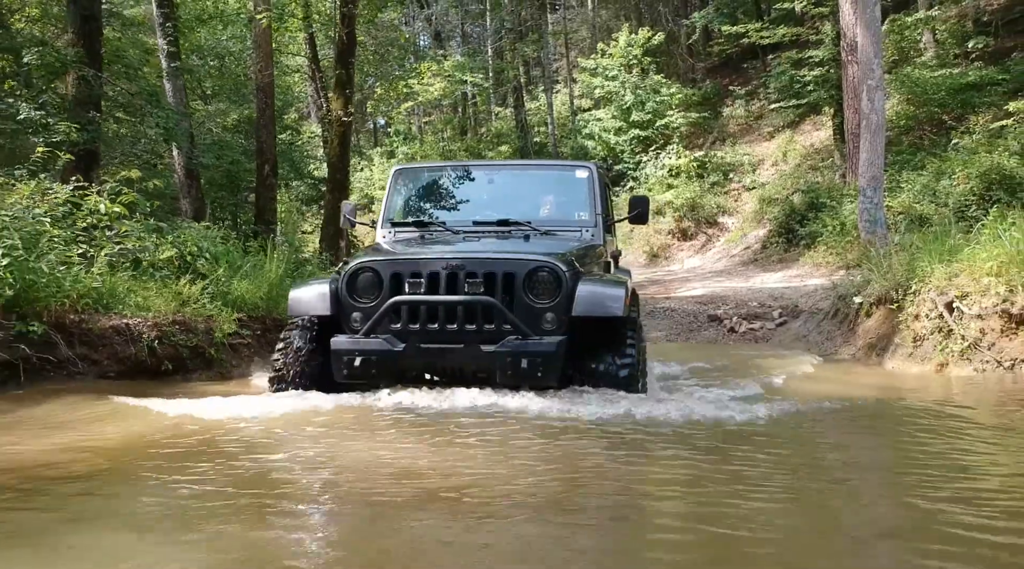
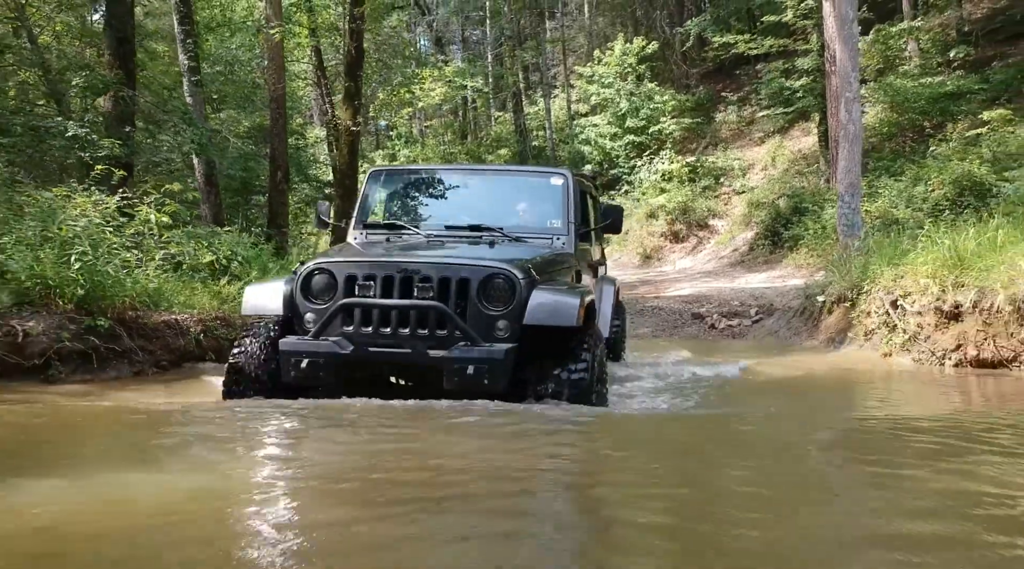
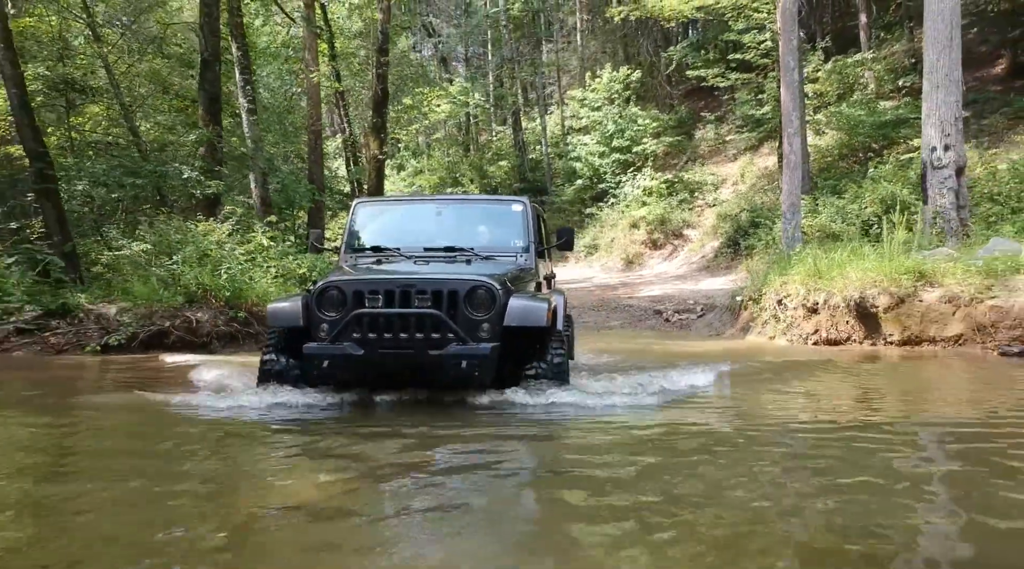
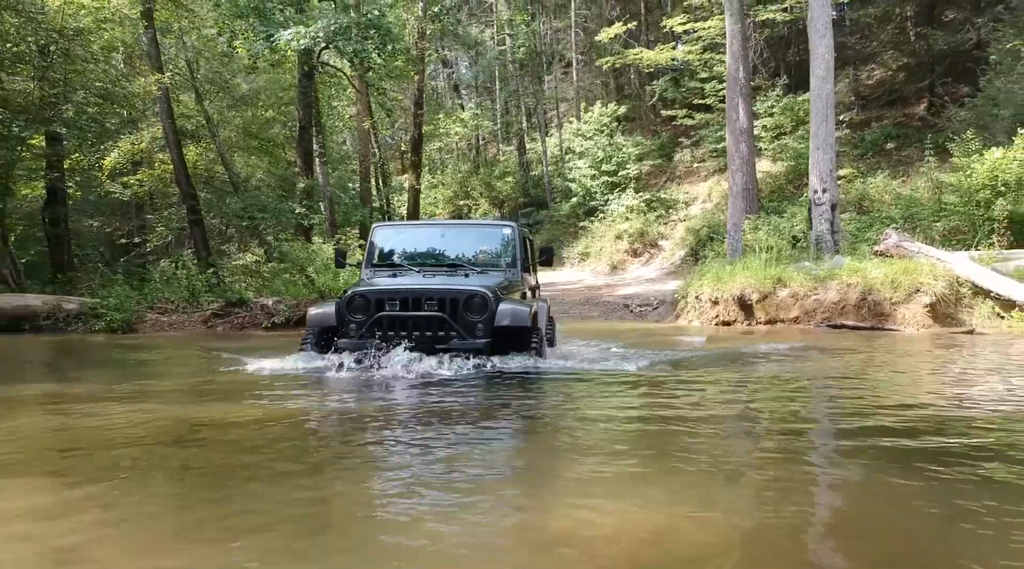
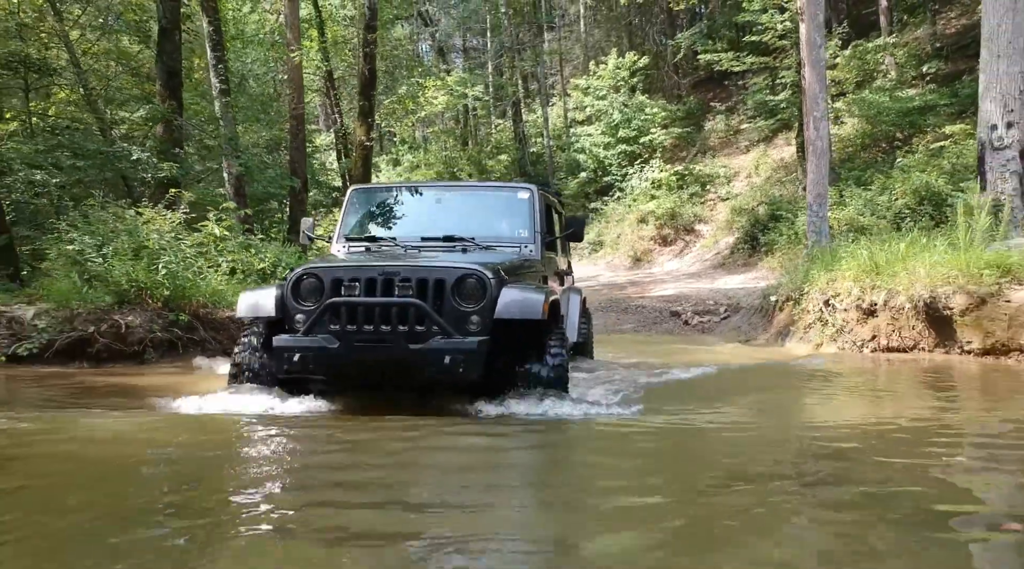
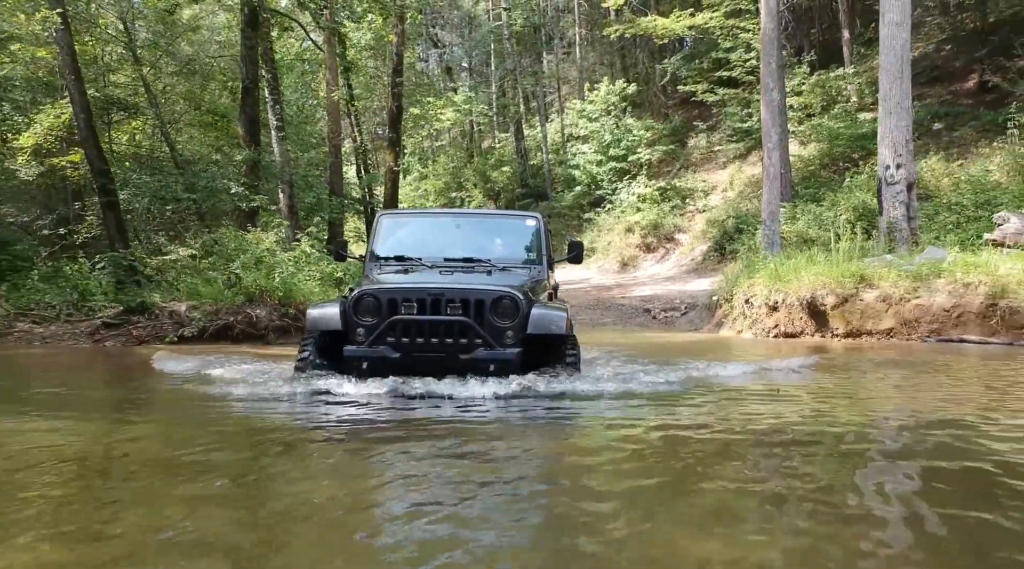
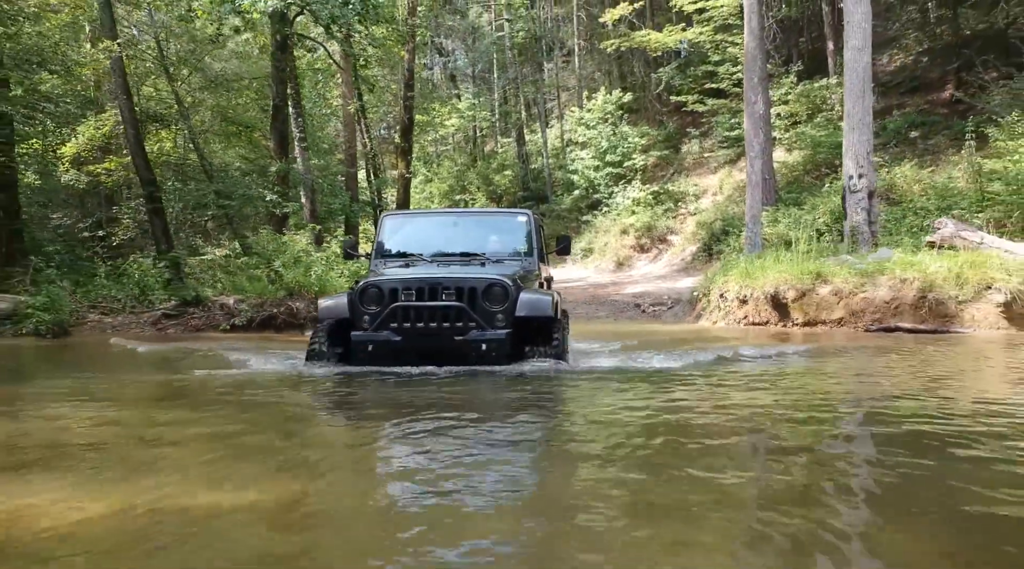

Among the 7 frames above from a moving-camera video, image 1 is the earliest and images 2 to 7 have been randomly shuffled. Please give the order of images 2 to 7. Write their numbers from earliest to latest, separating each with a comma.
2, 5, 3, 6, 7, 4
